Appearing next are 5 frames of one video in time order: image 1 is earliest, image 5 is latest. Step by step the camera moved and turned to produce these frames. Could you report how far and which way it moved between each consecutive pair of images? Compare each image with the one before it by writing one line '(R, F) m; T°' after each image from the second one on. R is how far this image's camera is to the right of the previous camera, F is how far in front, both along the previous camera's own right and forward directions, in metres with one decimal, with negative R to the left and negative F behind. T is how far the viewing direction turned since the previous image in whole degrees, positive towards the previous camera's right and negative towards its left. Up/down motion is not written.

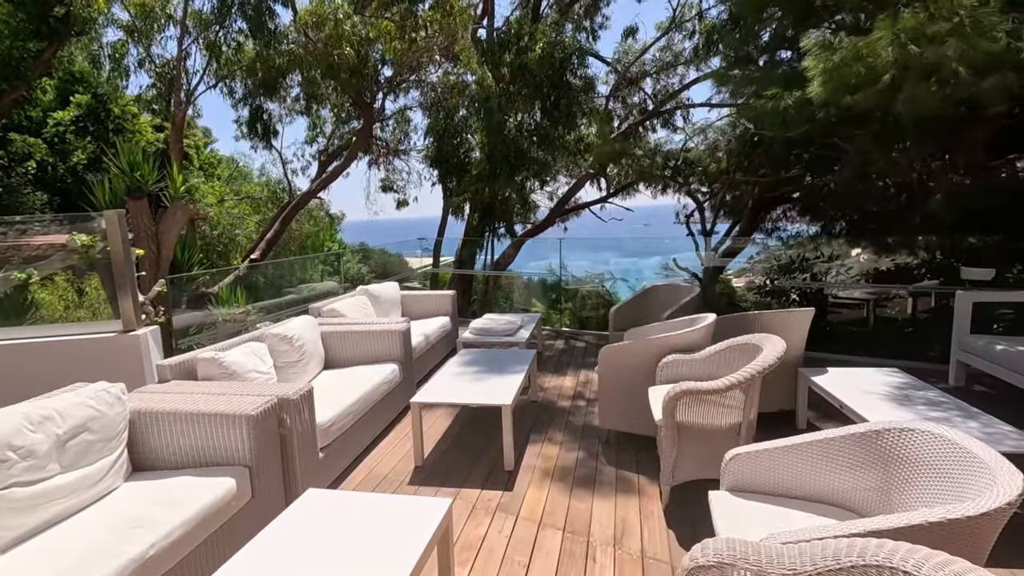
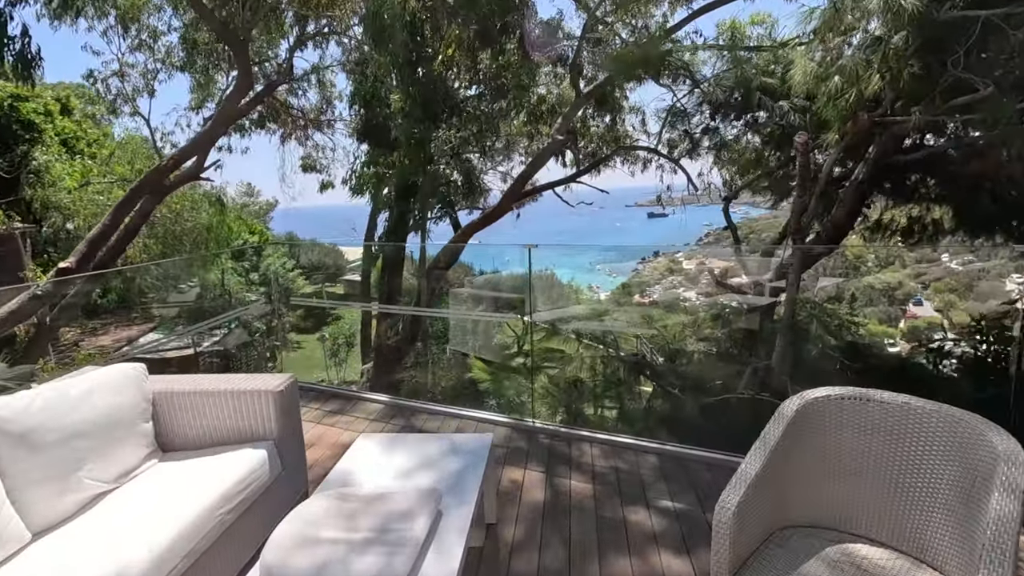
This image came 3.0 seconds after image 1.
(+0.1, +1.7) m; +5°
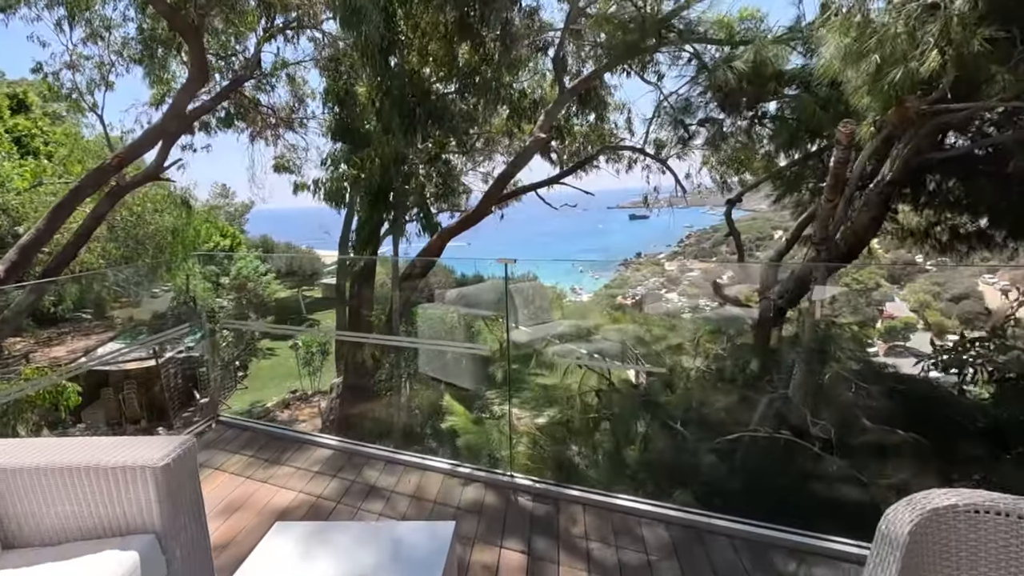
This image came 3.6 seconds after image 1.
(0.0, +0.3) m; +2°
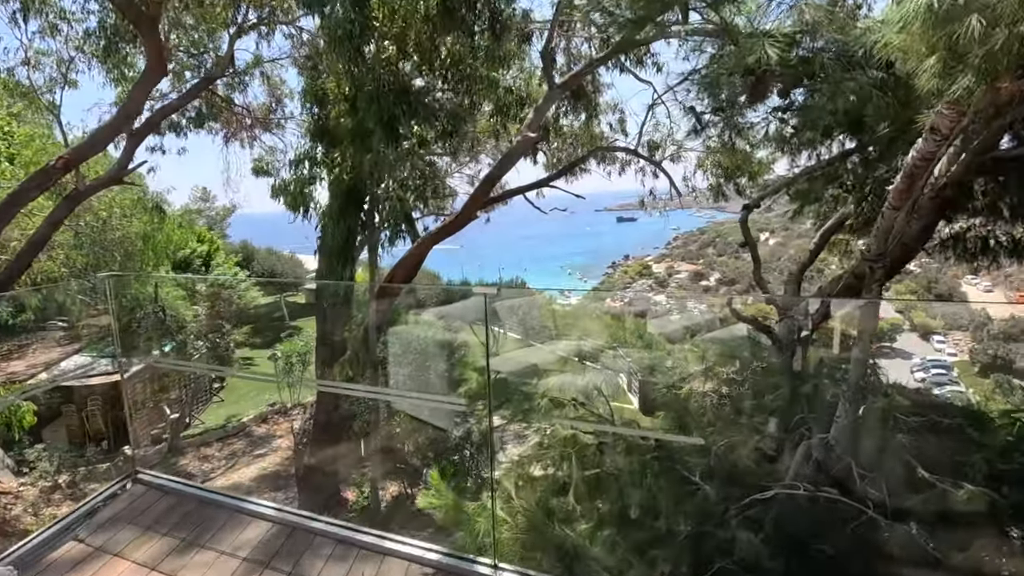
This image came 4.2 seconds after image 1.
(0.0, +0.3) m; +1°
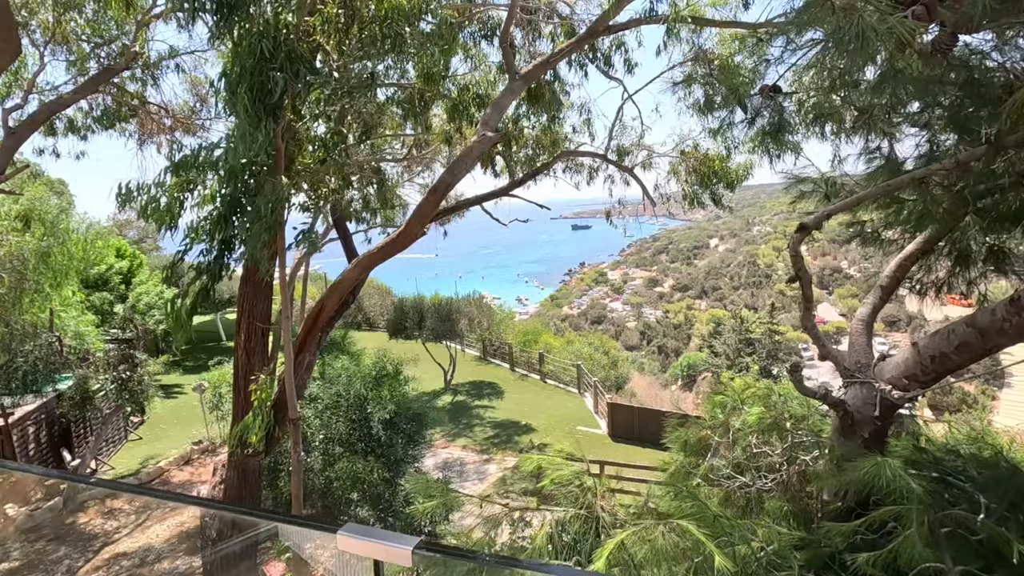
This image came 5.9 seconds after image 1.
(0.0, +0.7) m; +5°
